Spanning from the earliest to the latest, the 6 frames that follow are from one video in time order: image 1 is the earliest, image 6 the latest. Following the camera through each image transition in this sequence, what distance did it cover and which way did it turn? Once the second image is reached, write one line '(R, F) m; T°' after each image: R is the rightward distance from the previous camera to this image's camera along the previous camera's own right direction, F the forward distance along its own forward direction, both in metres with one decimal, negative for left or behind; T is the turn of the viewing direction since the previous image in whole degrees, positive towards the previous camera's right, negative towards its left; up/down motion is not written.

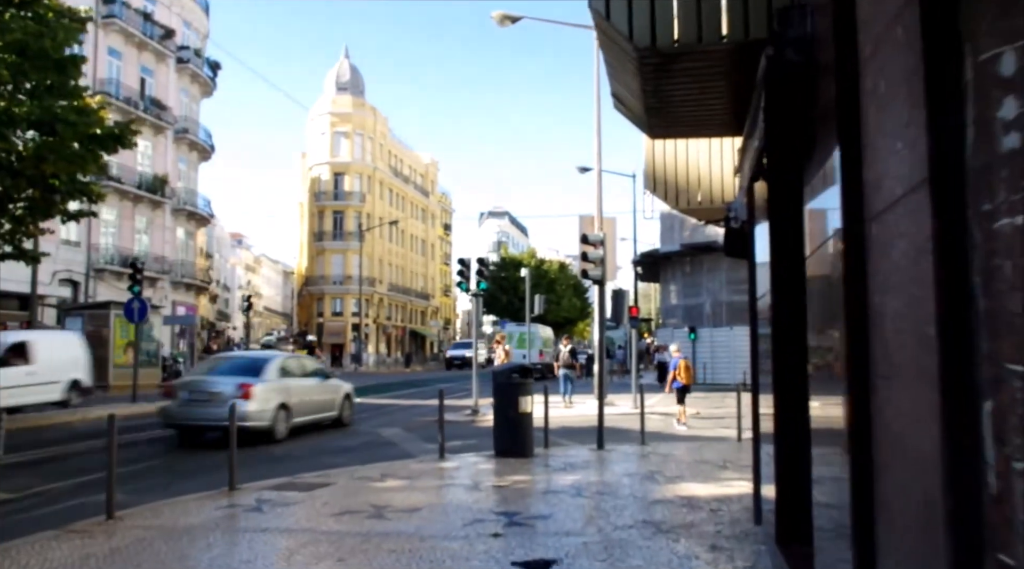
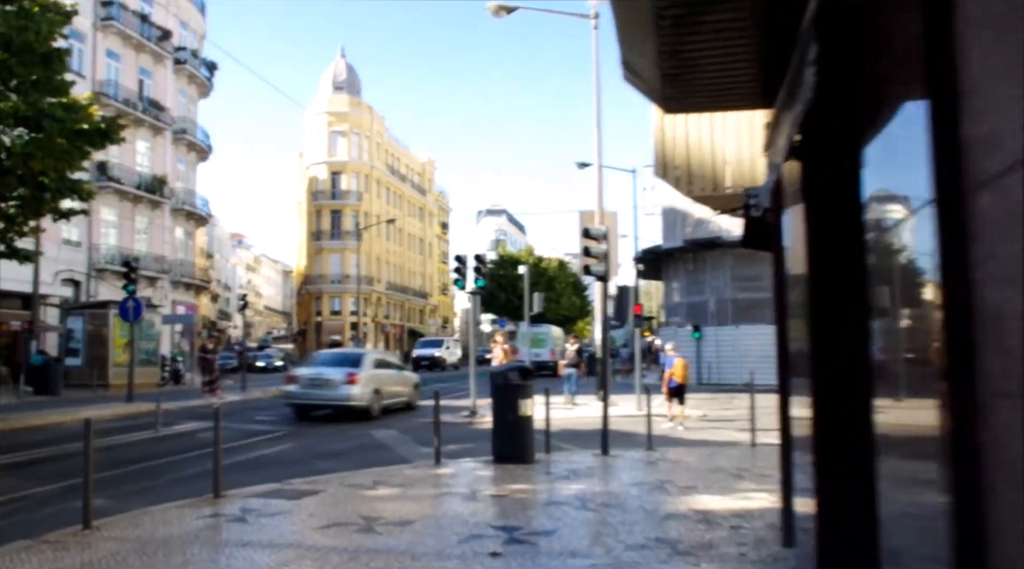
(0.0, +0.7) m; 0°
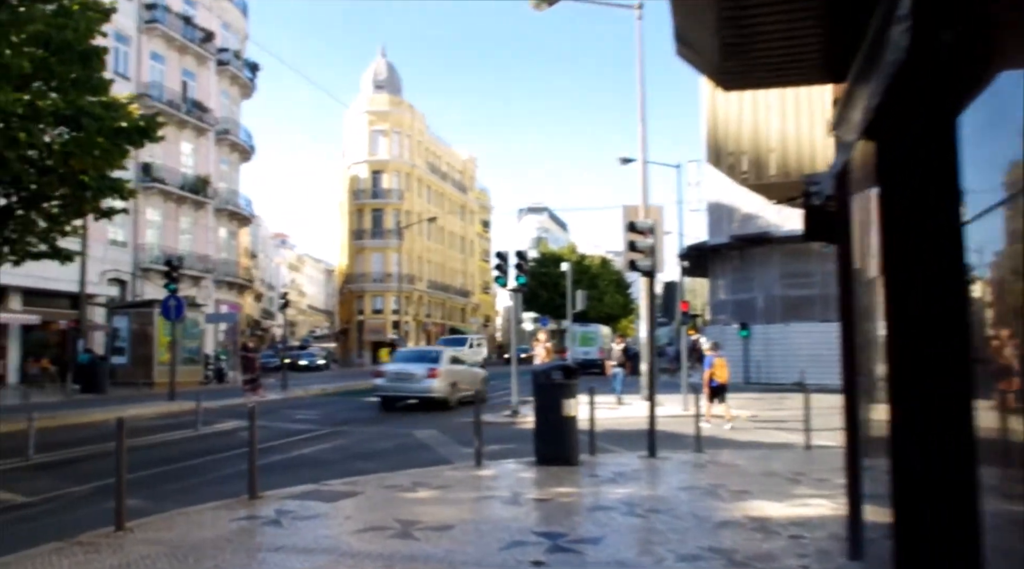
(0.0, +0.4) m; -3°
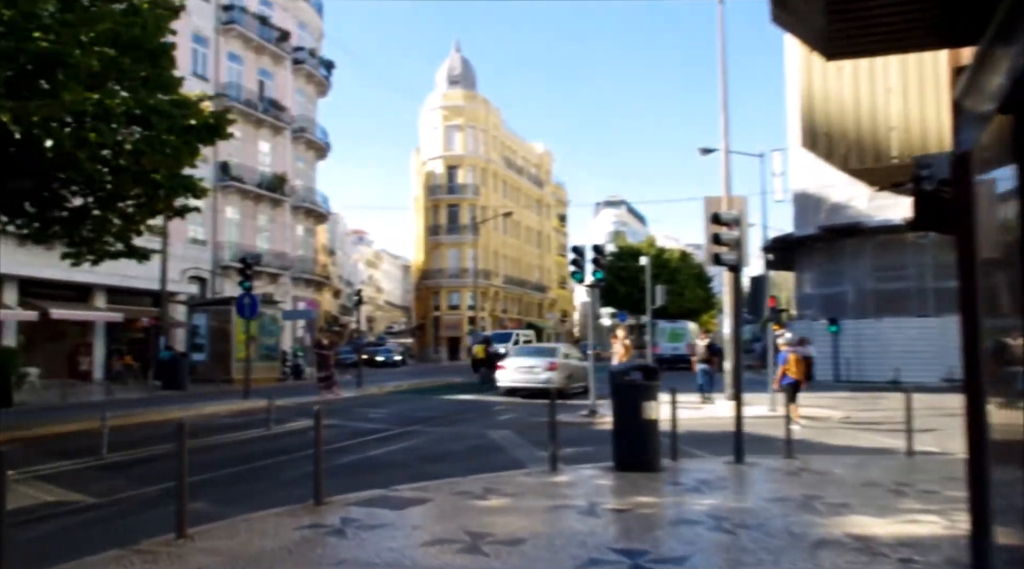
(0.0, +0.6) m; -5°
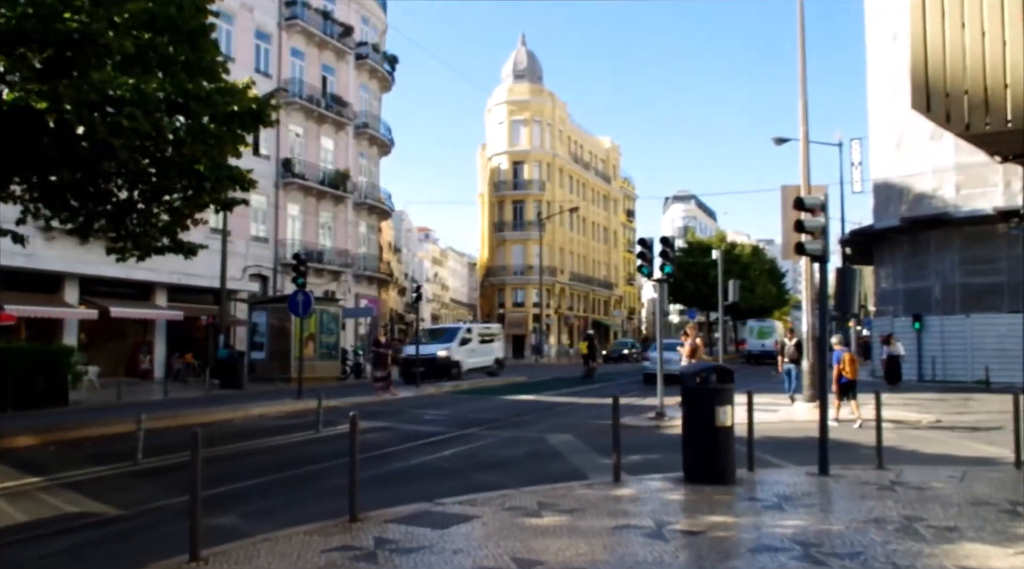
(+0.1, +1.1) m; -4°
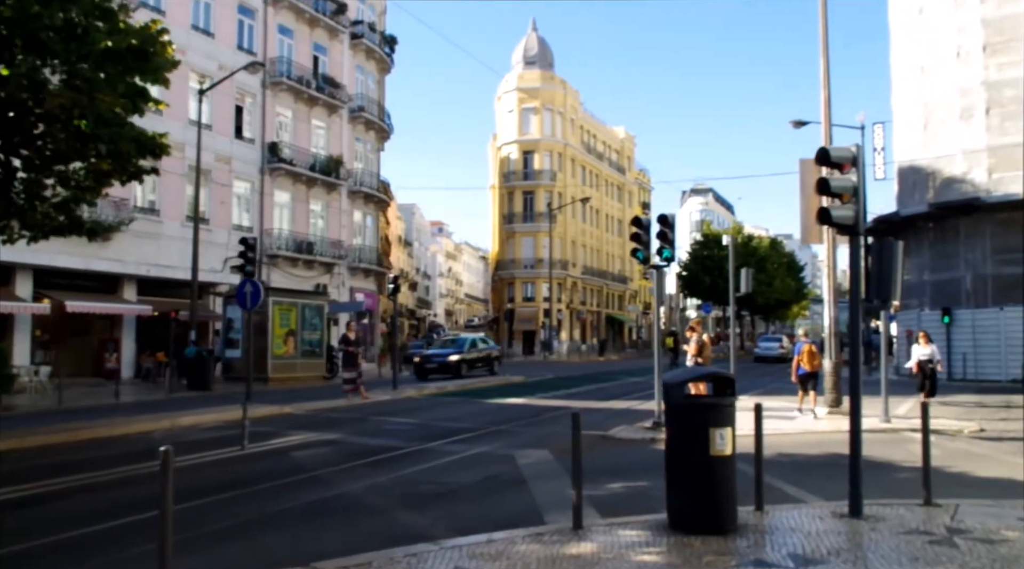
(+0.9, +2.8) m; -1°
